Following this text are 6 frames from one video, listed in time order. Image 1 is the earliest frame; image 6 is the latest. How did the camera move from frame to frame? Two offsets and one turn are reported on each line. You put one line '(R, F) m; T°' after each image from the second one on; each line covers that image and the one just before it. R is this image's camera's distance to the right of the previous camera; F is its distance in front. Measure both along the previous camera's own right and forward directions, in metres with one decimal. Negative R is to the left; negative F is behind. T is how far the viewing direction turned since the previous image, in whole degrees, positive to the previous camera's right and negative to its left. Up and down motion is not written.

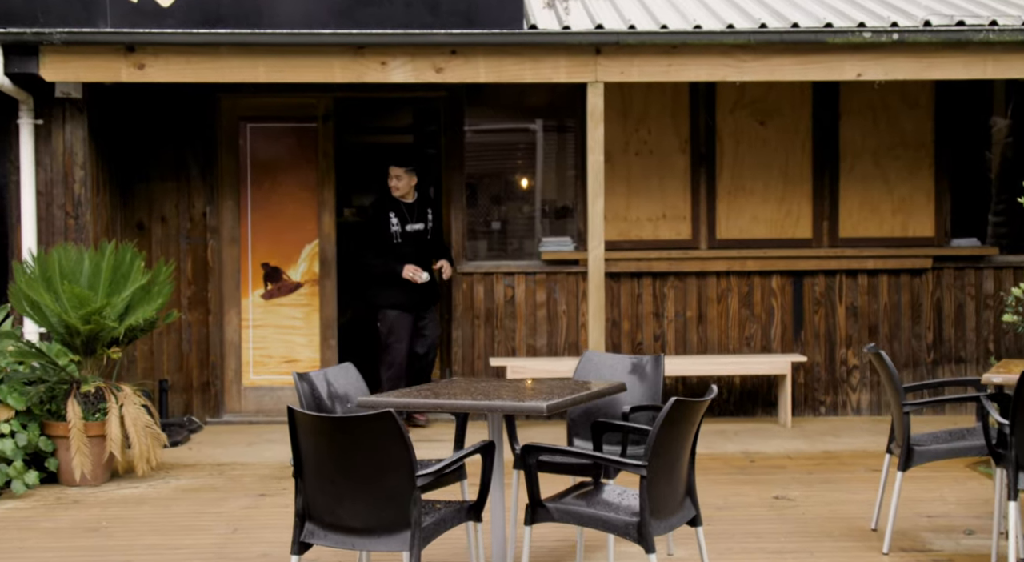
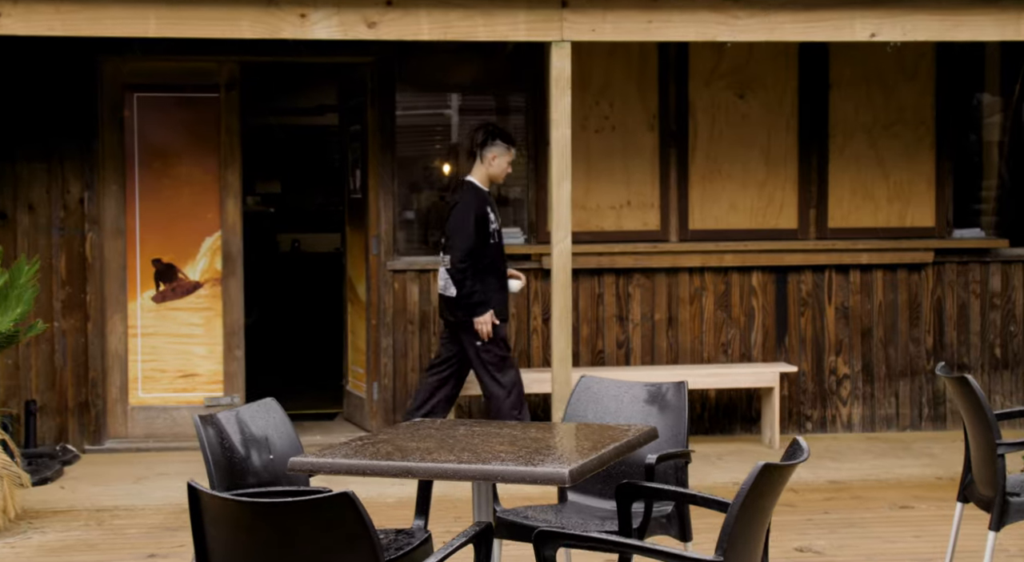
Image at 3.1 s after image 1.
(-0.2, +1.4) m; +4°
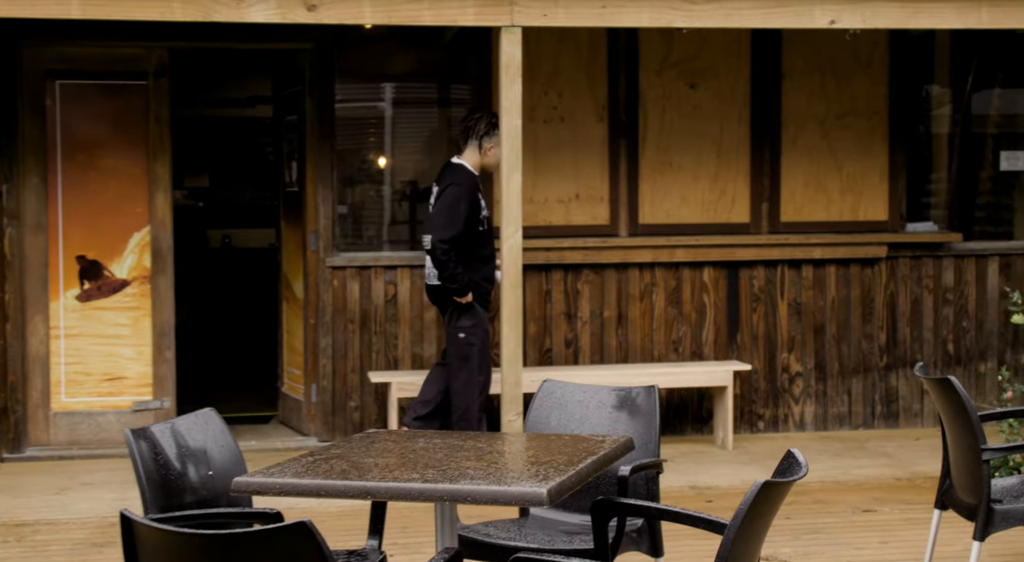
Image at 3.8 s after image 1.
(-0.1, +0.3) m; +3°
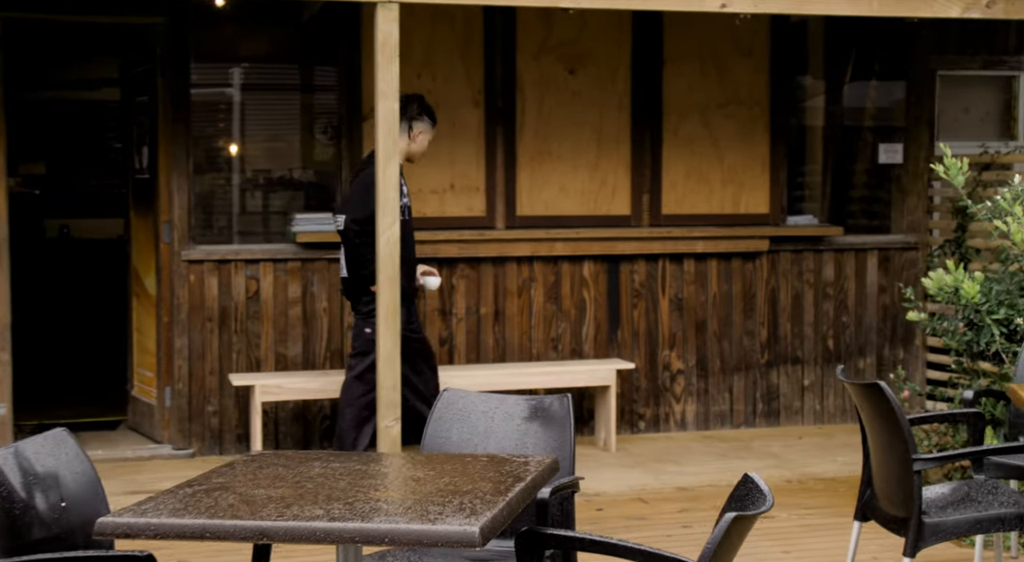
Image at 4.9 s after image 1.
(-0.1, +0.4) m; +7°
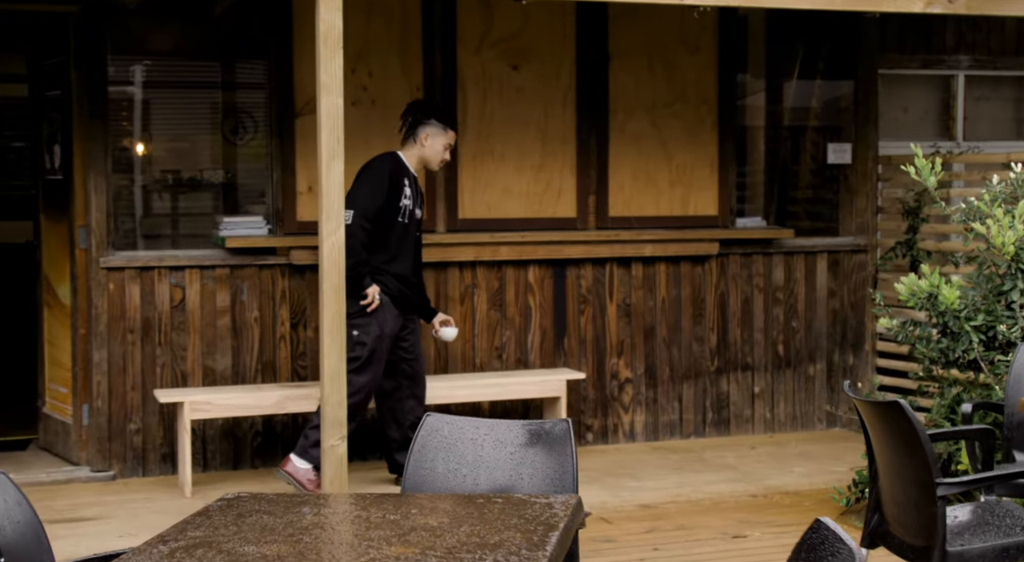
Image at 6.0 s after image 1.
(-0.2, +0.4) m; +4°
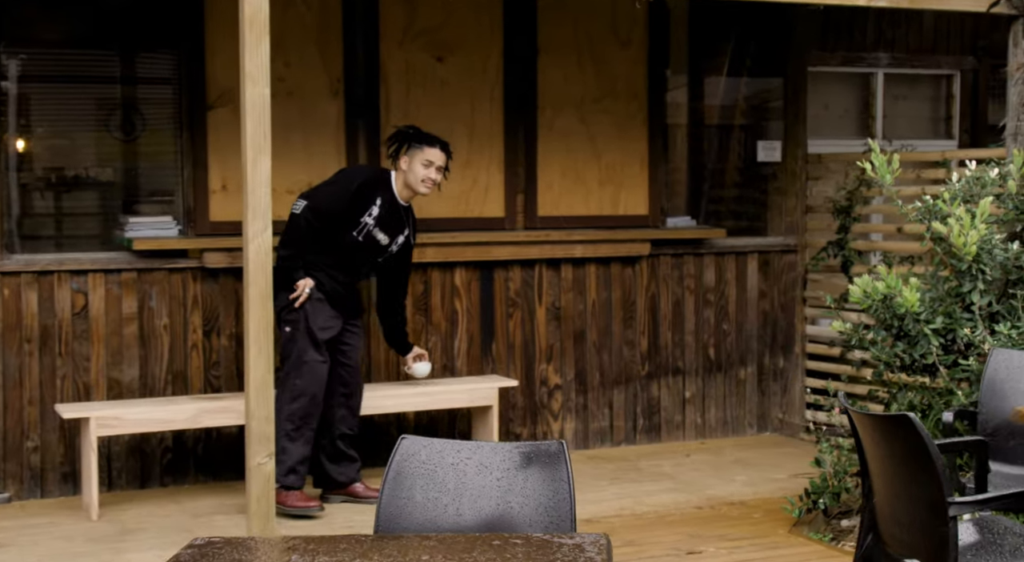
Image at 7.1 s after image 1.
(-0.2, +0.3) m; +5°
